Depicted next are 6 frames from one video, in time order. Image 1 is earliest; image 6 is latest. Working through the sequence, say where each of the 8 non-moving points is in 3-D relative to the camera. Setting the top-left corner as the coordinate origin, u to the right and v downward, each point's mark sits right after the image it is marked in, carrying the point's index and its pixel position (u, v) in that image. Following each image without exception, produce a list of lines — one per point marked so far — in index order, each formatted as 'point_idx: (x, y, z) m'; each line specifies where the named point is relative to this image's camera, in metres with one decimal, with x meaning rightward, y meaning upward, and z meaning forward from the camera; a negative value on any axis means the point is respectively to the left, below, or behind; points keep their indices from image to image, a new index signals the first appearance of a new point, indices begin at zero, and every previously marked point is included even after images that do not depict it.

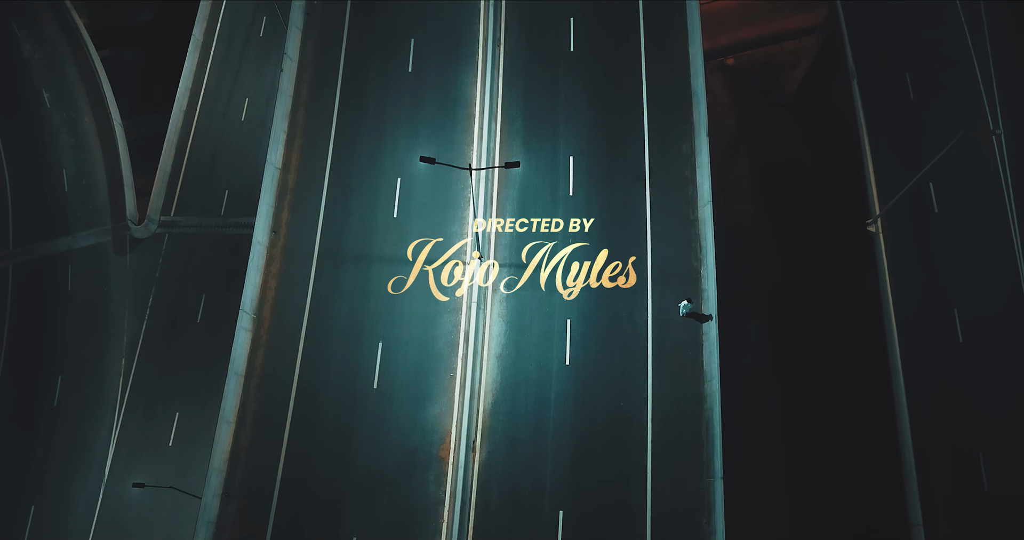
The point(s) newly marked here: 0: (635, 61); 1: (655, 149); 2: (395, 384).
0: (+3.5, +5.9, +16.2) m
1: (+4.1, +3.1, +15.4) m
2: (-3.0, -3.5, +13.9) m
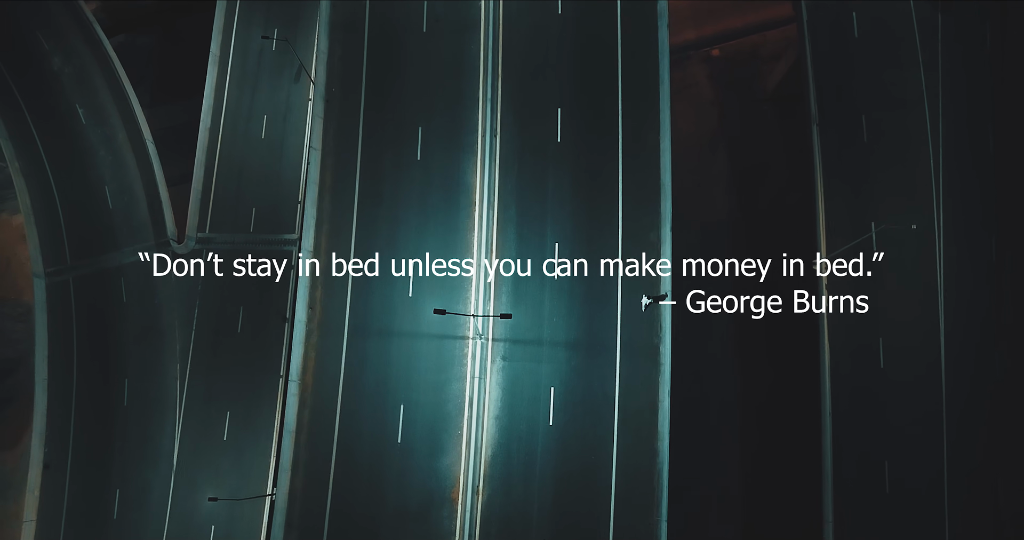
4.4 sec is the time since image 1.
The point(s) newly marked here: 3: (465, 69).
0: (+3.4, +4.1, +18.2) m
1: (+3.9, +1.2, +17.8) m
2: (-3.1, -5.5, +17.3) m
3: (-1.6, +7.0, +19.1) m
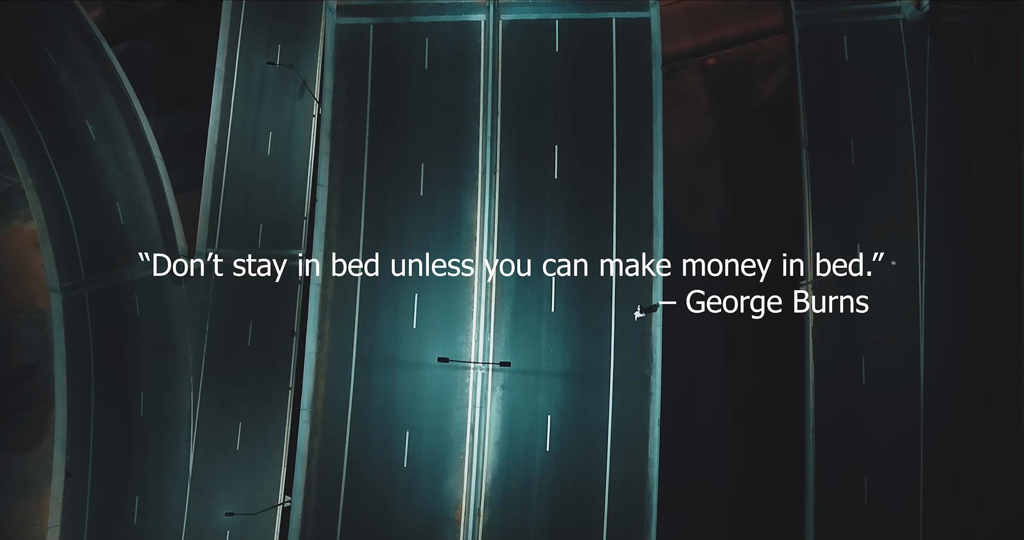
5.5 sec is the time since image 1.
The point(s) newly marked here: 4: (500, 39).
0: (+3.4, +3.2, +18.9) m
1: (+3.9, +0.2, +18.6) m
2: (-3.2, -6.5, +18.3) m
3: (-1.7, +6.1, +19.8) m
4: (-0.4, +8.5, +20.1) m
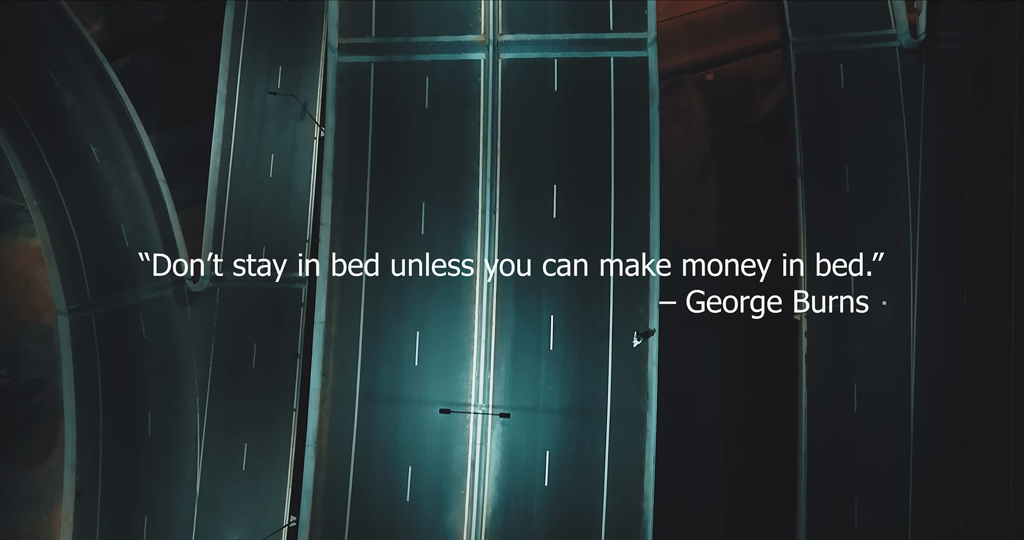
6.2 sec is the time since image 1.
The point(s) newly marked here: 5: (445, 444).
0: (+3.3, +2.0, +19.2) m
1: (+3.9, -1.0, +18.9) m
2: (-3.2, -7.8, +18.8) m
3: (-1.7, +4.8, +20.1) m
4: (-0.5, +7.3, +20.4) m
5: (-2.4, -6.0, +19.0) m
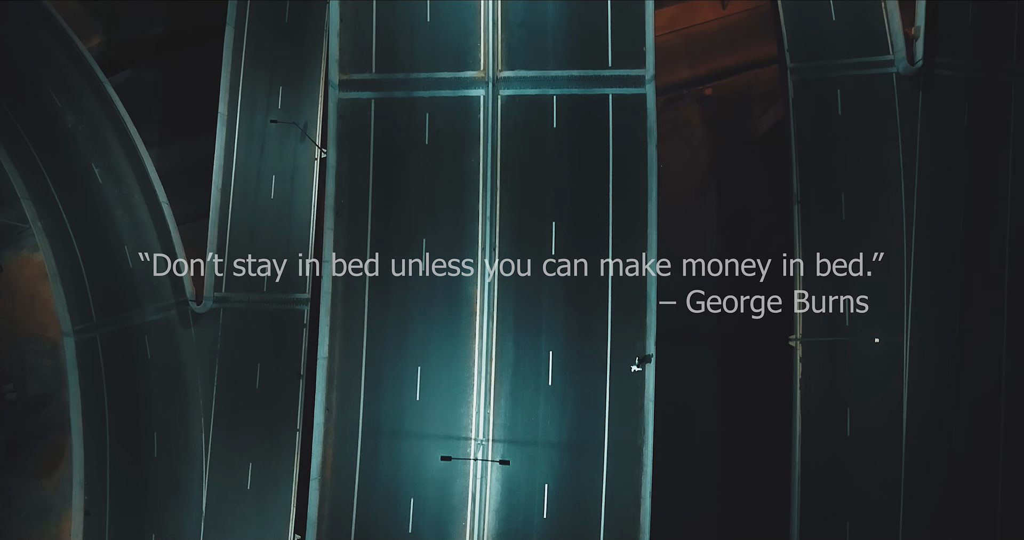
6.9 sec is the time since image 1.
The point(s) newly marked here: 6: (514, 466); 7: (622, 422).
0: (+3.3, +0.8, +19.5) m
1: (+3.9, -2.2, +19.3) m
2: (-3.2, -9.0, +19.2) m
3: (-1.8, +3.7, +20.4) m
4: (-0.5, +6.2, +20.6) m
5: (-2.4, -7.2, +19.4) m
6: (+0.1, -6.7, +19.3) m
7: (+3.9, -5.2, +19.0) m
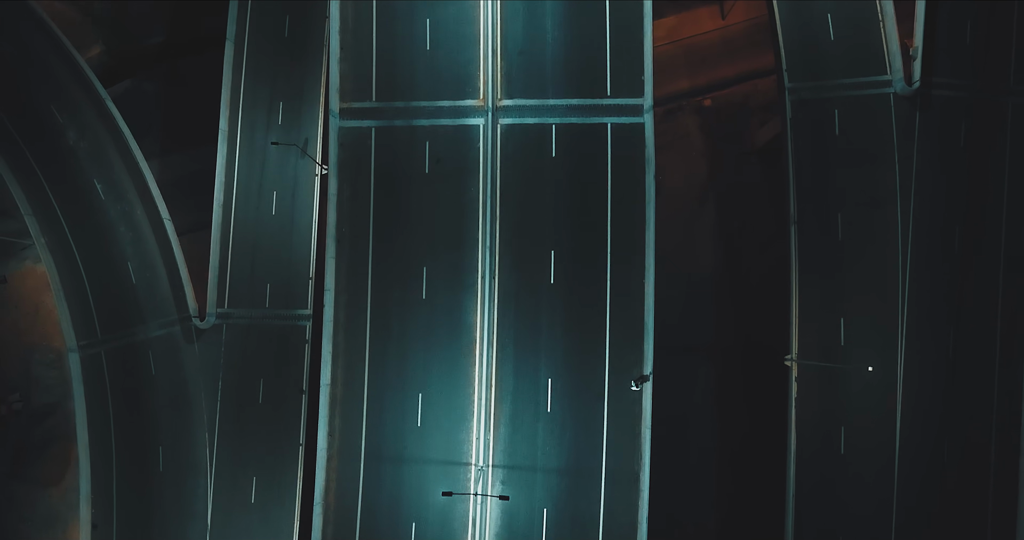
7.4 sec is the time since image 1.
0: (+3.3, -0.2, +19.8) m
1: (+3.8, -3.1, +19.6) m
2: (-3.2, -9.9, +19.6) m
3: (-1.8, +2.7, +20.6) m
4: (-0.6, +5.2, +20.8) m
5: (-2.4, -8.1, +19.8) m
6: (+0.1, -7.6, +19.6) m
7: (+3.9, -6.2, +19.3) m
